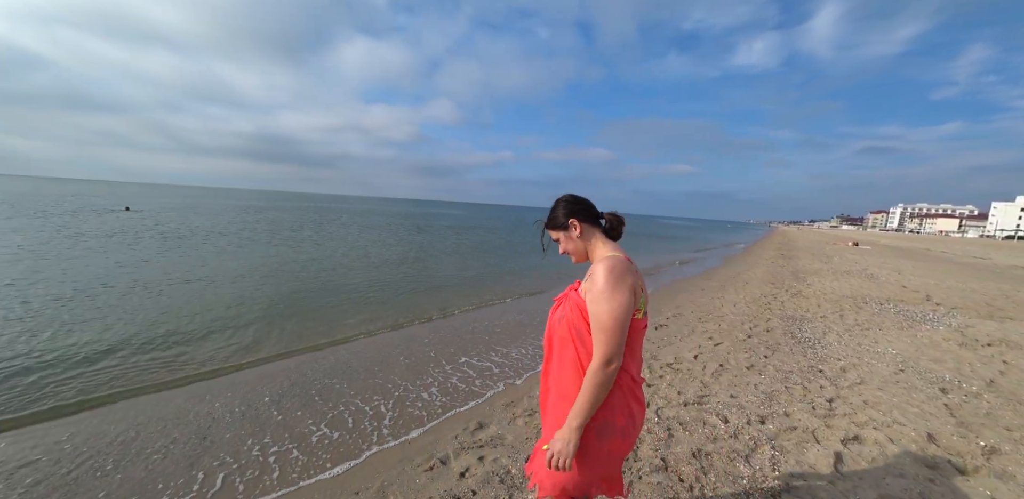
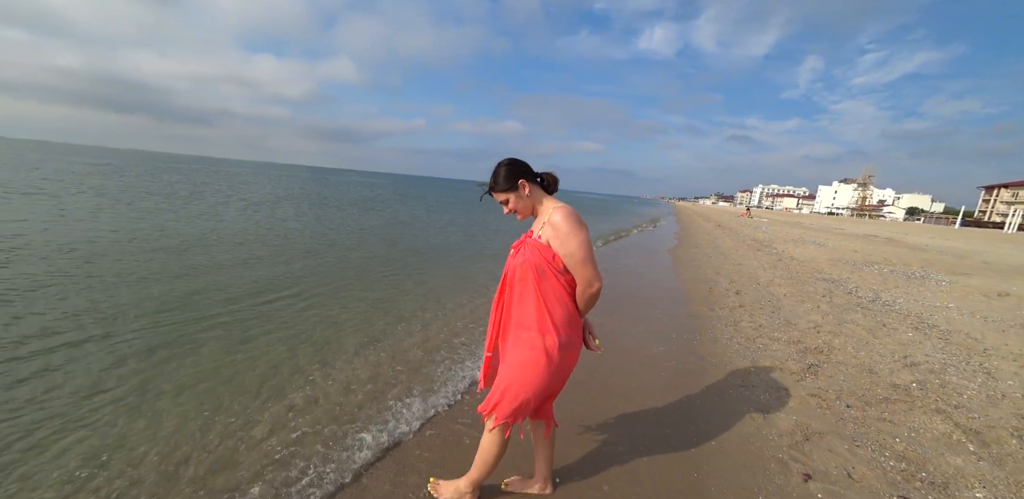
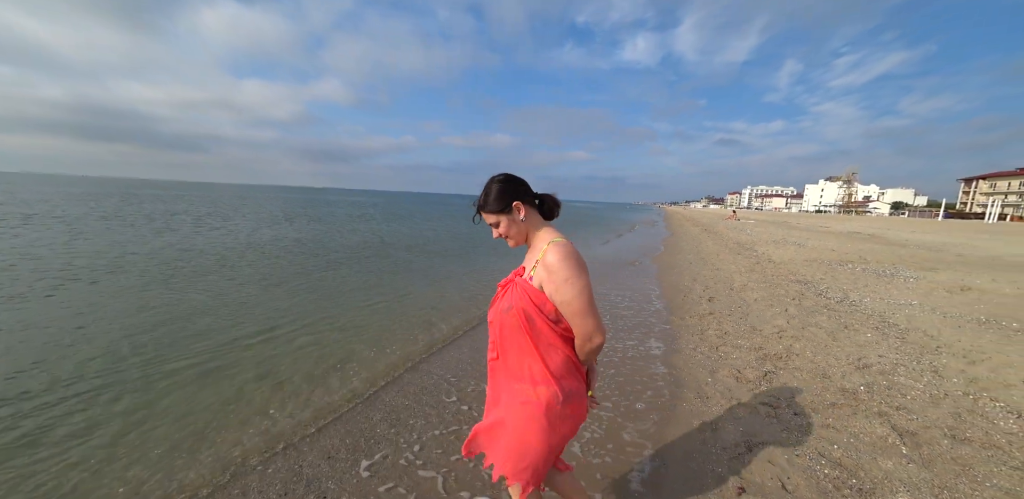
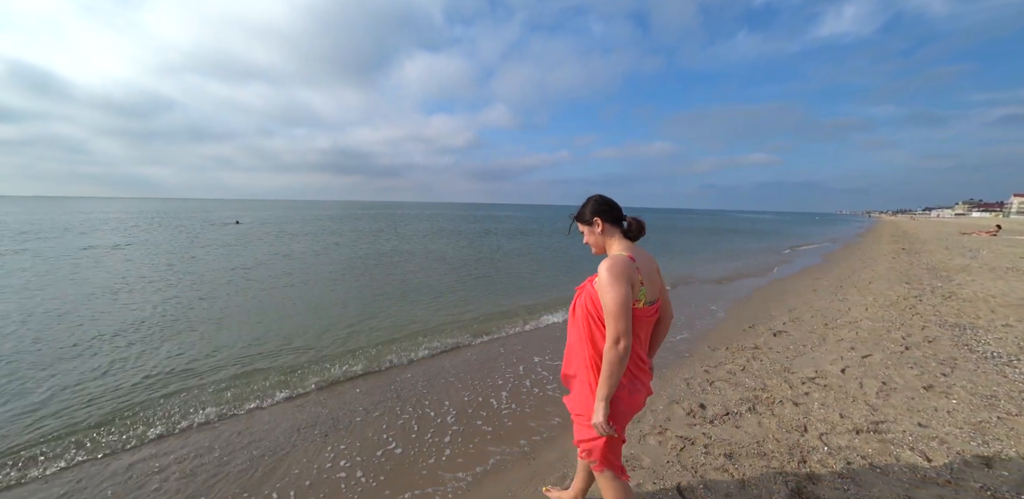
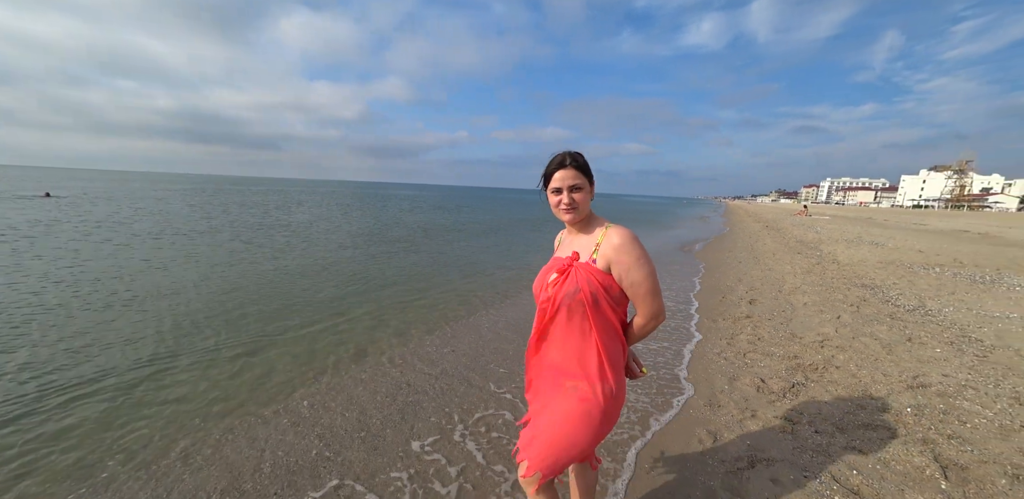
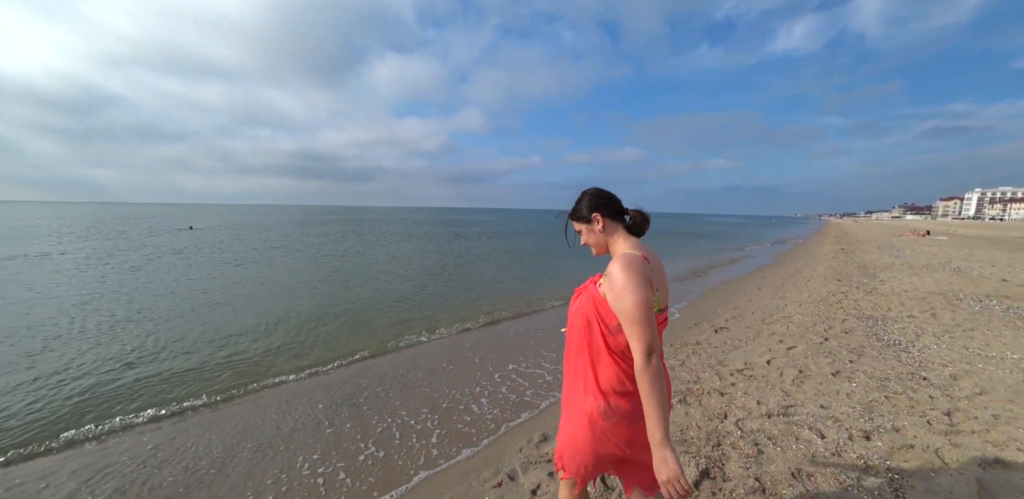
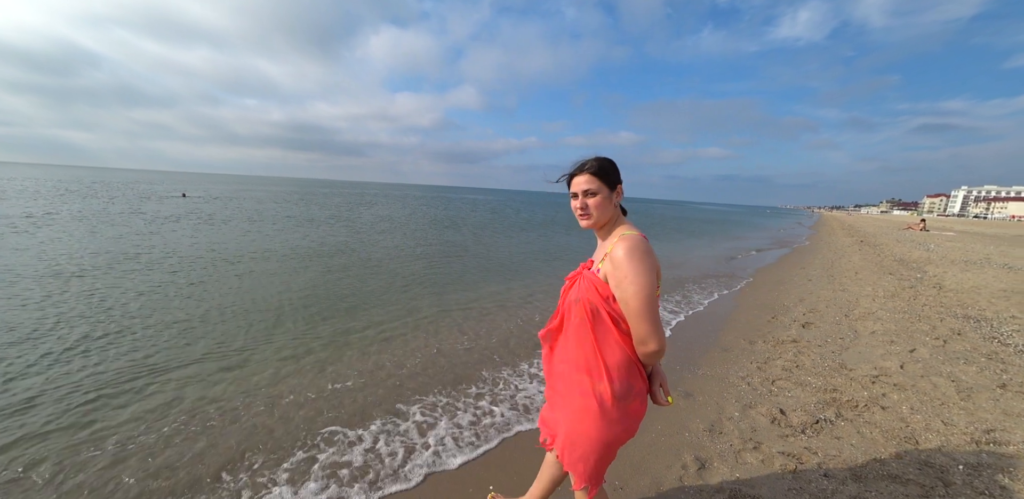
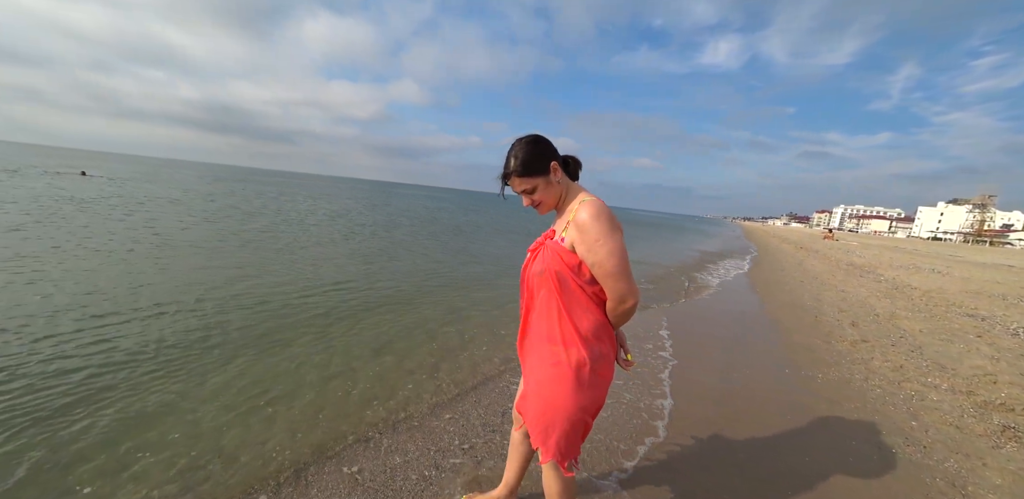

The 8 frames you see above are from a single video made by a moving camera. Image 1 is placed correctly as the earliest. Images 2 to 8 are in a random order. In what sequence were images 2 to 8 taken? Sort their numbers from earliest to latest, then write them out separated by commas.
6, 4, 7, 5, 3, 2, 8
